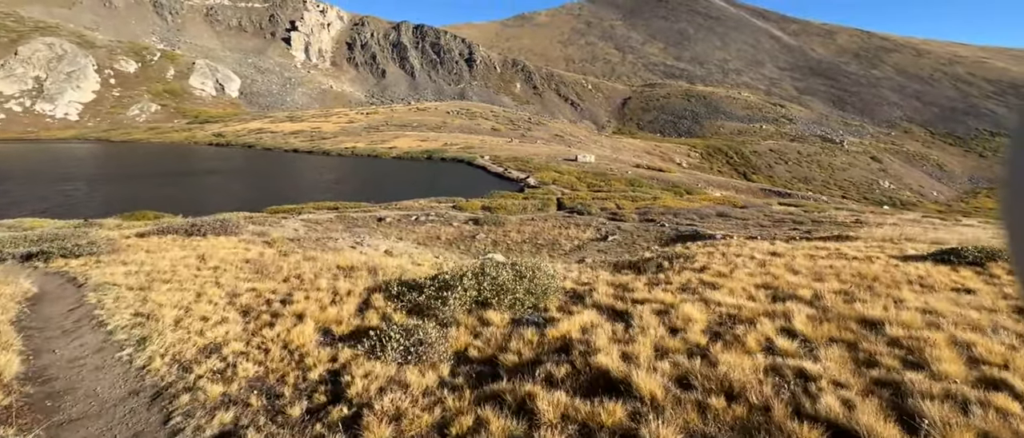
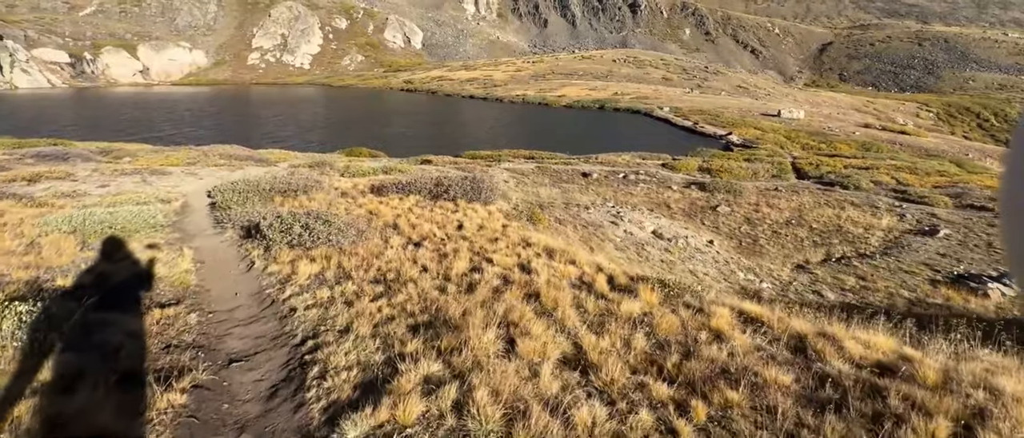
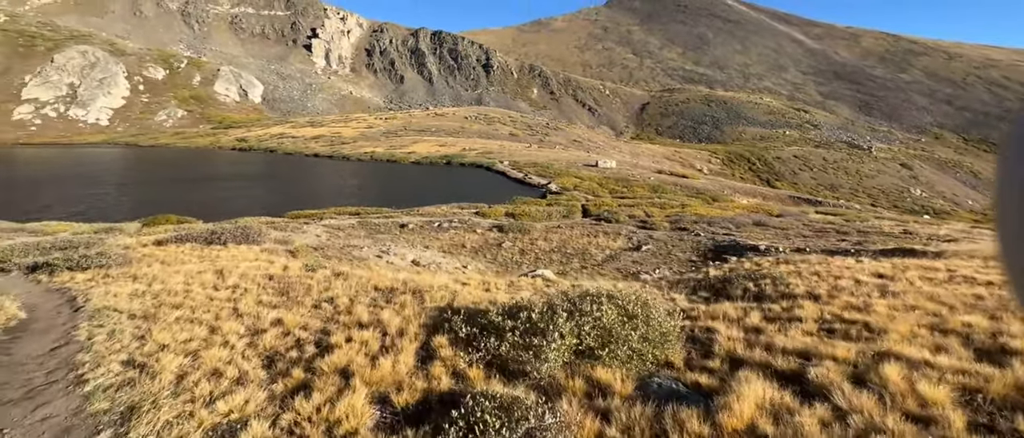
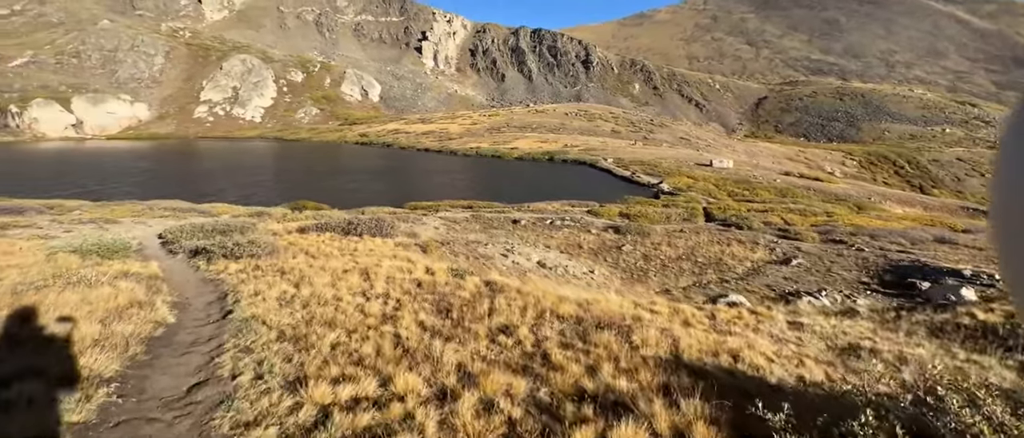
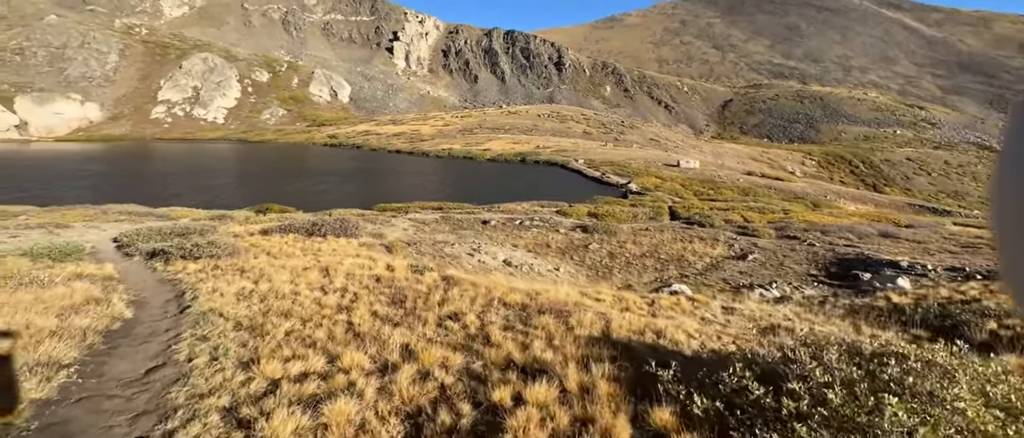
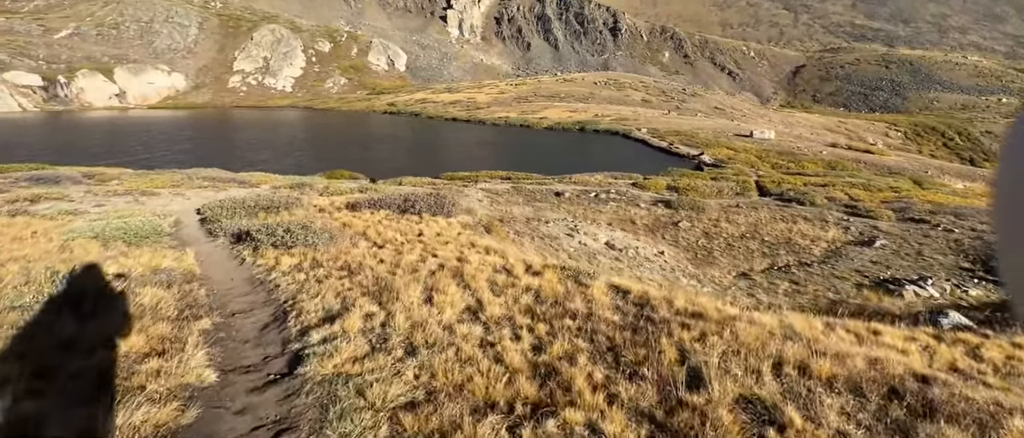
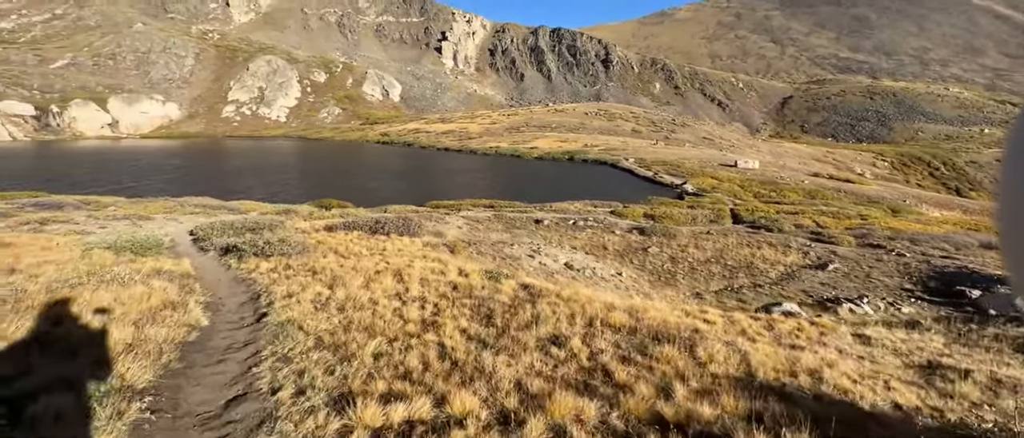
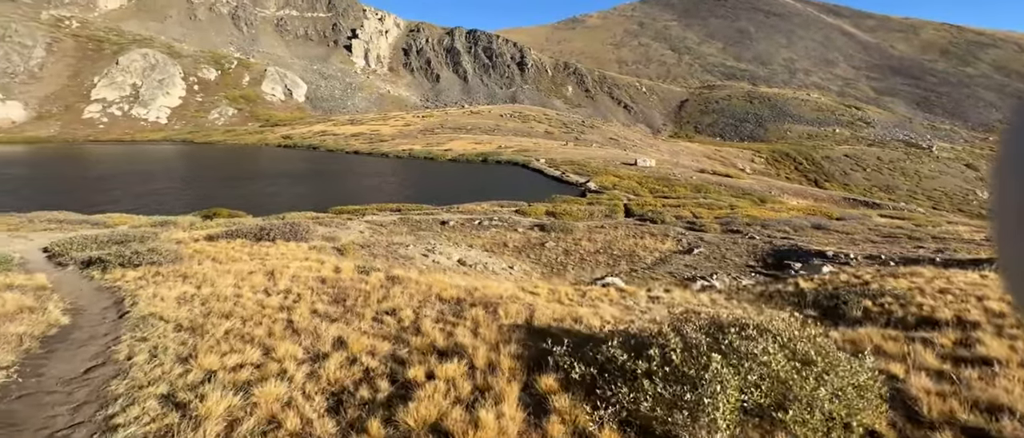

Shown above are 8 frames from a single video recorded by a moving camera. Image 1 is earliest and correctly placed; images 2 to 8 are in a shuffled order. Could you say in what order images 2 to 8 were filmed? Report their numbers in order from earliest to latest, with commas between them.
3, 8, 5, 4, 7, 6, 2
